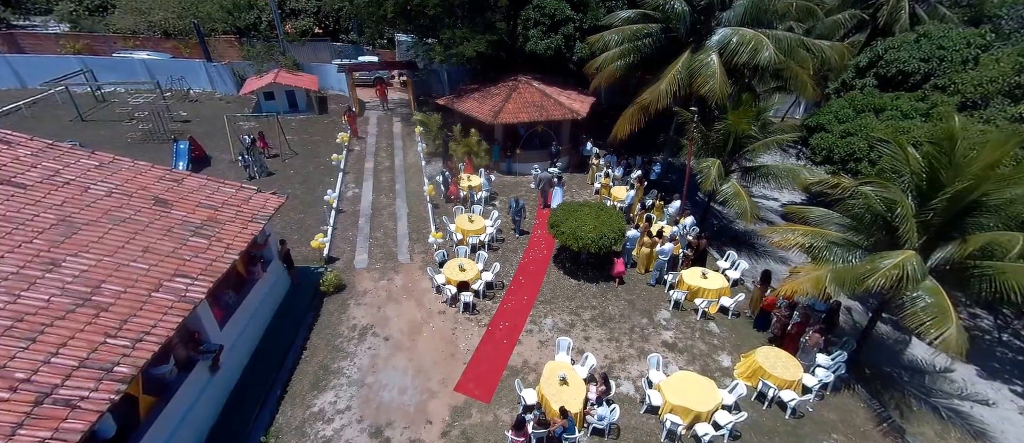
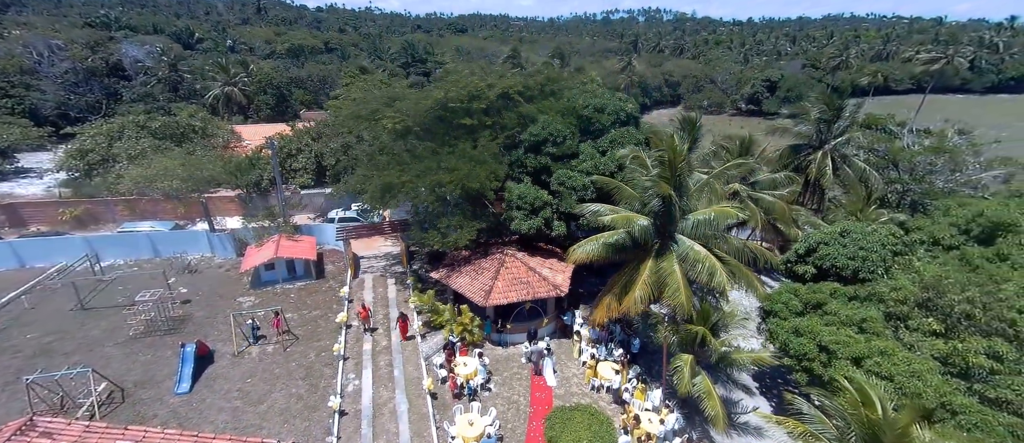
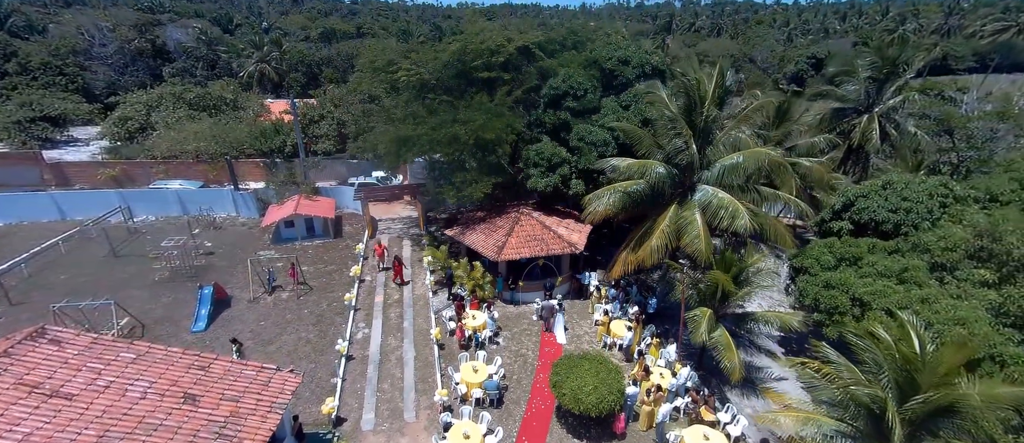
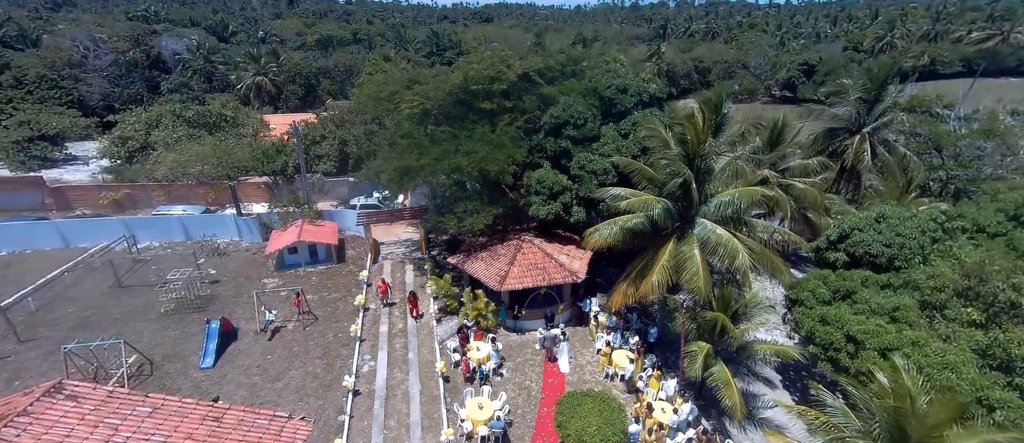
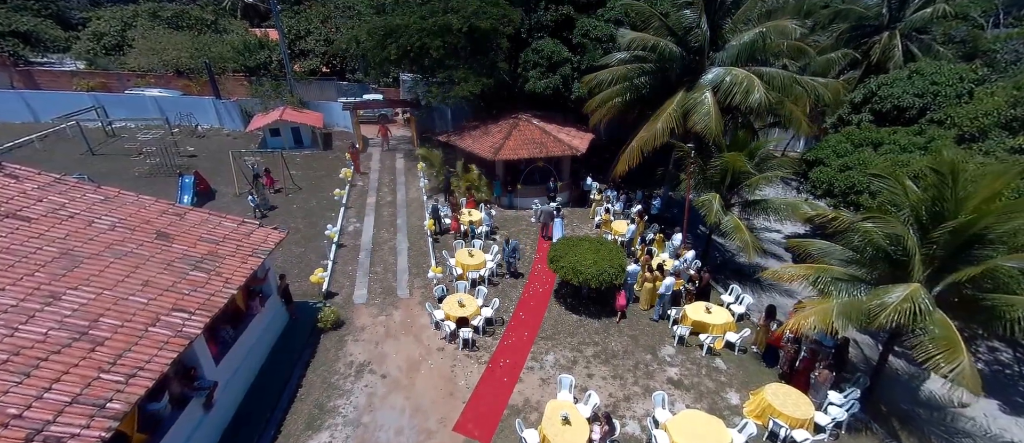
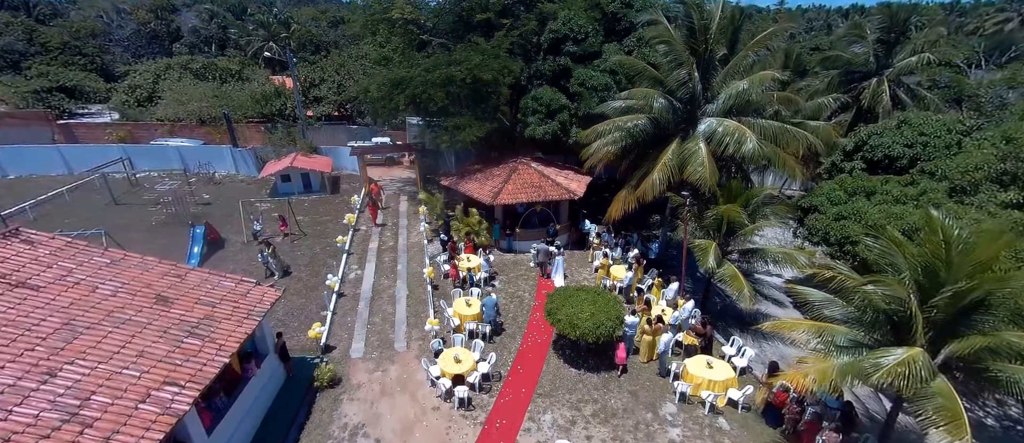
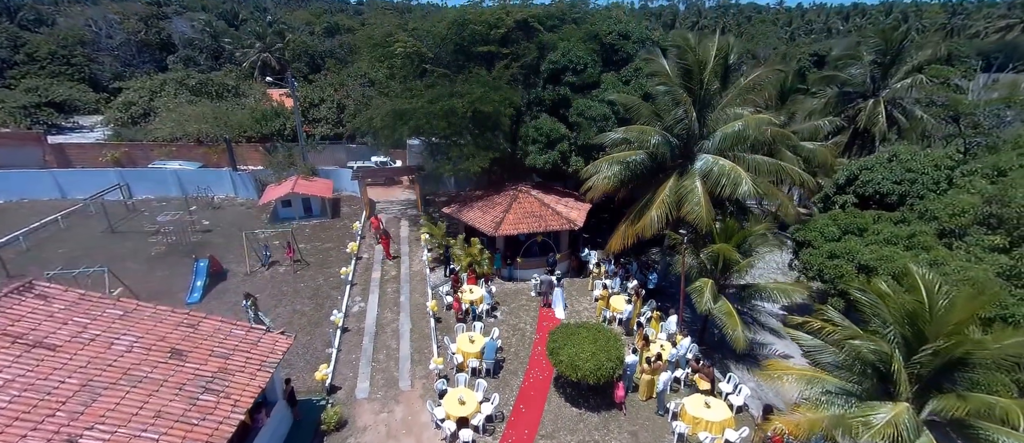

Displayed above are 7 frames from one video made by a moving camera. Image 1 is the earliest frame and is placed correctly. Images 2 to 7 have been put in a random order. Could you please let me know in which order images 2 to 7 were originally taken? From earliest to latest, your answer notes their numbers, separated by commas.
5, 6, 7, 3, 4, 2
